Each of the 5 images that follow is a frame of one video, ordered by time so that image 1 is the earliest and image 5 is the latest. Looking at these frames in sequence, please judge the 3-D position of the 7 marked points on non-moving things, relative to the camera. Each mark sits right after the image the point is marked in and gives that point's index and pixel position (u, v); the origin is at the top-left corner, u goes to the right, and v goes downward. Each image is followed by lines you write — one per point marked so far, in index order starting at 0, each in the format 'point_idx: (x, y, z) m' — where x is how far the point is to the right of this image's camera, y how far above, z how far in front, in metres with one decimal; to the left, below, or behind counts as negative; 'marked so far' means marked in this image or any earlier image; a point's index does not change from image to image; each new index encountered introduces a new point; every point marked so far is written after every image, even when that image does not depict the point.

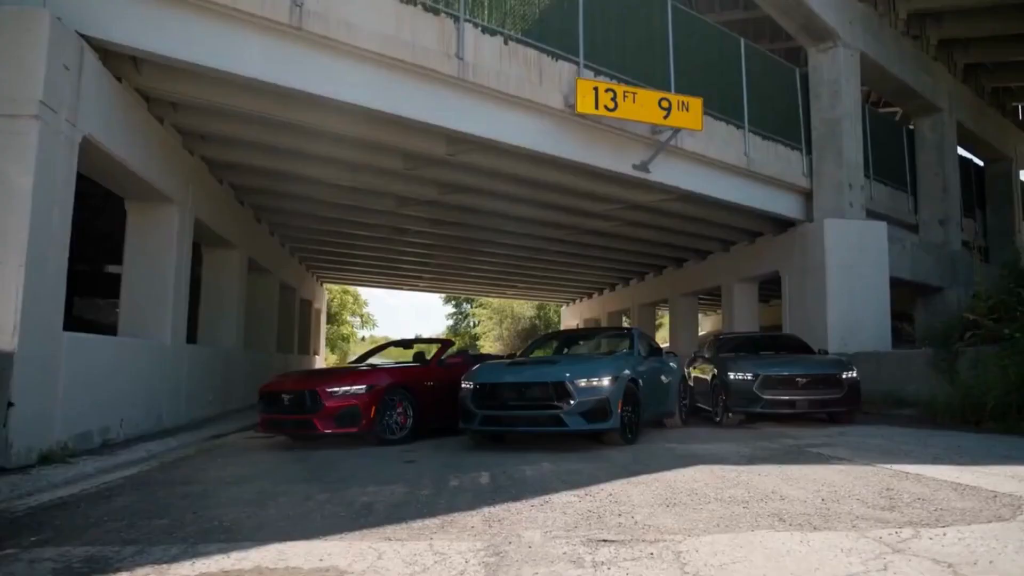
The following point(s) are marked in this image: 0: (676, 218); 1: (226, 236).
0: (+3.7, +1.6, +18.8) m
1: (-5.3, +1.0, +15.3) m
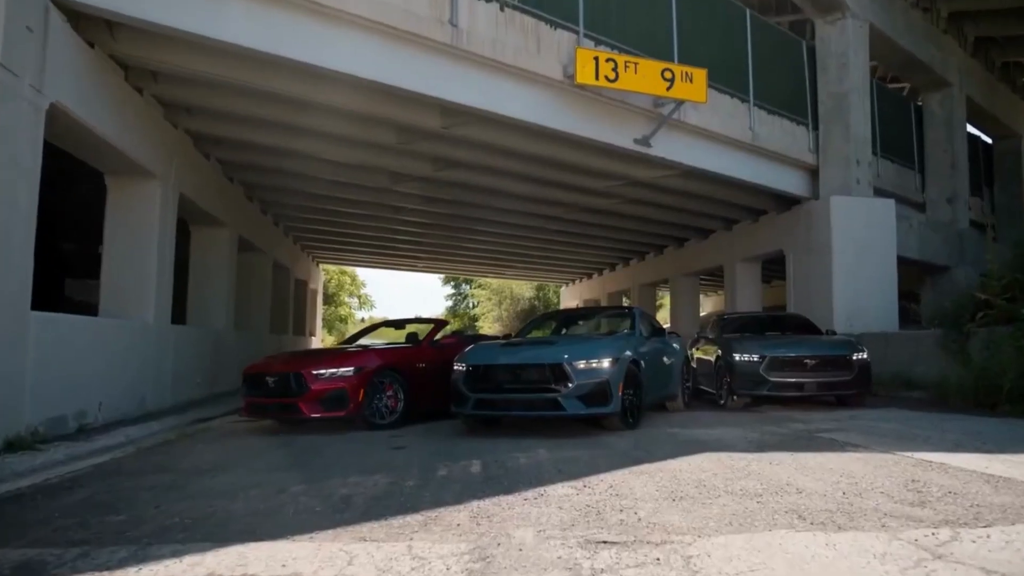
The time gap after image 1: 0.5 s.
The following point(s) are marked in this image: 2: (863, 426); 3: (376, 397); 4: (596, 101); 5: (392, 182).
0: (+3.7, +2.0, +18.3) m
1: (-5.4, +1.3, +14.8) m
2: (+3.3, -1.3, +7.7) m
3: (-1.4, -1.2, +8.7) m
4: (+1.3, +3.0, +13.1) m
5: (-2.4, +2.1, +16.5) m
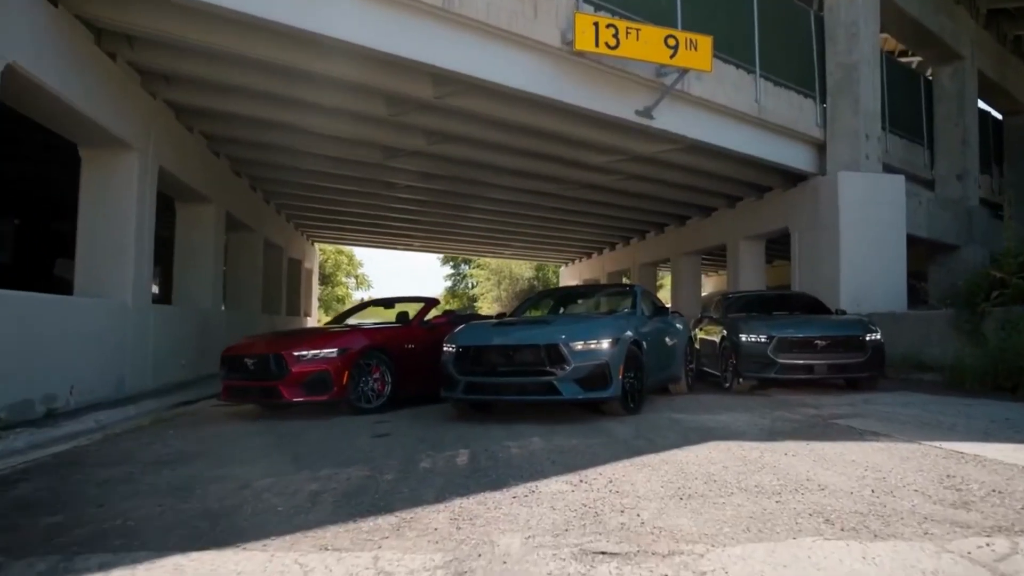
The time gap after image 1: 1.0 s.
0: (+3.6, +2.5, +17.8) m
1: (-5.4, +1.7, +14.3) m
2: (+3.2, -1.1, +7.2) m
3: (-1.5, -0.9, +8.2) m
4: (+1.3, +3.3, +12.5) m
5: (-2.4, +2.5, +15.9) m
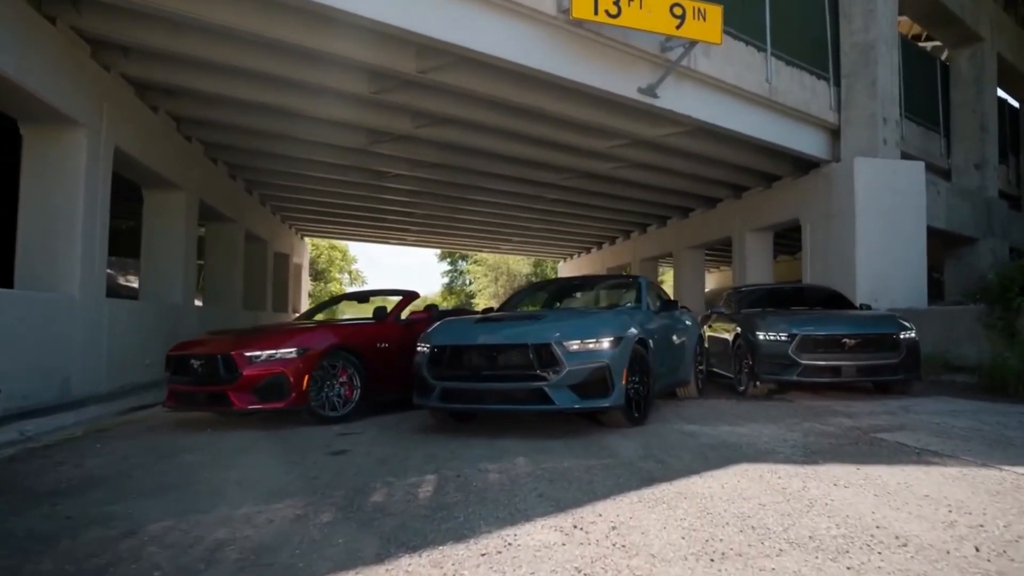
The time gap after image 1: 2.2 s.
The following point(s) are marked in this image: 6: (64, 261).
0: (+3.5, +2.6, +16.7) m
1: (-5.5, +1.8, +13.2) m
2: (+3.1, -1.0, +6.2) m
3: (-1.6, -0.8, +7.2) m
4: (+1.2, +3.4, +11.5) m
5: (-2.6, +2.6, +14.8) m
6: (-5.2, +0.3, +9.6) m
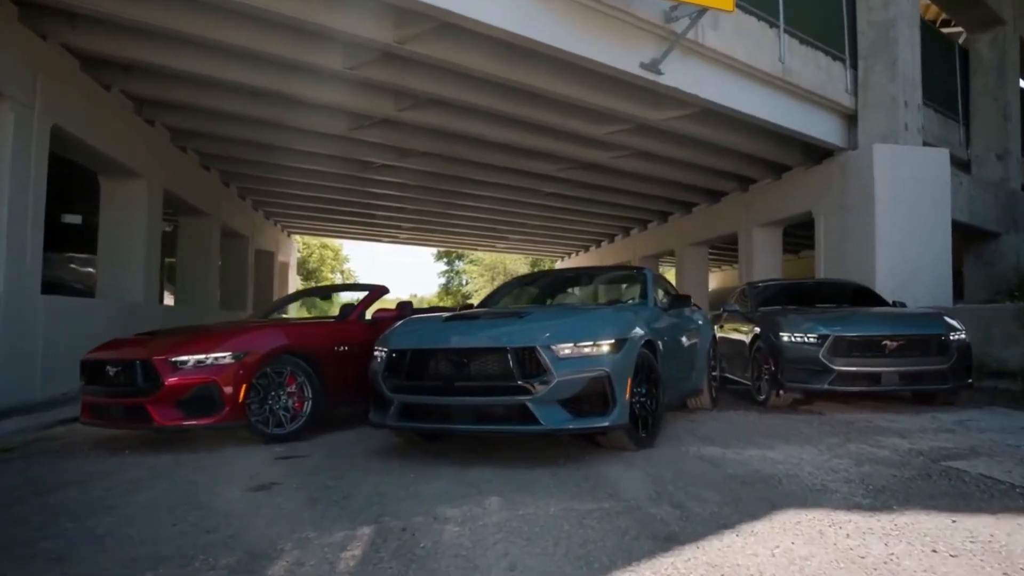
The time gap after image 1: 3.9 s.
0: (+3.3, +2.7, +15.5) m
1: (-5.7, +1.9, +12.0) m
2: (+3.0, -0.9, +5.0) m
3: (-1.8, -0.8, +6.0) m
4: (+1.0, +3.4, +10.3) m
5: (-2.7, +2.7, +13.6) m
6: (-5.3, +0.4, +8.4) m
